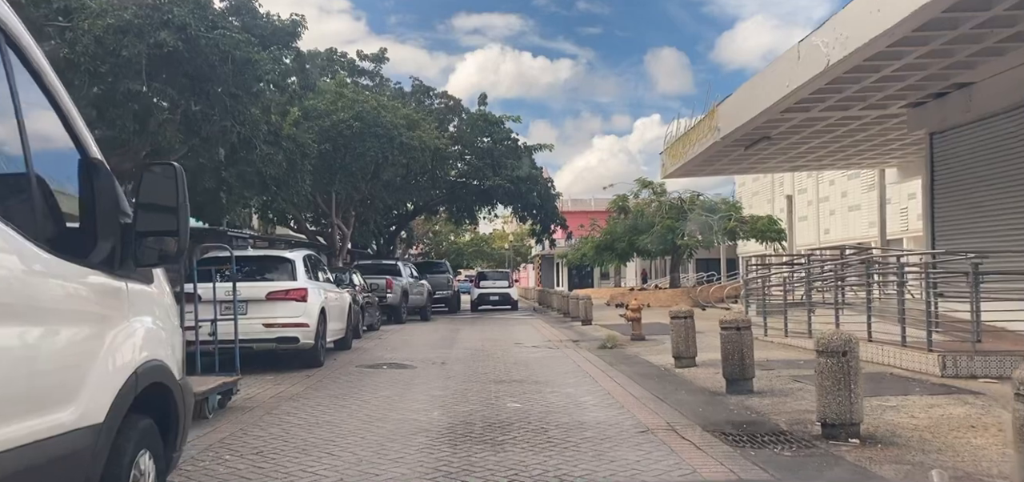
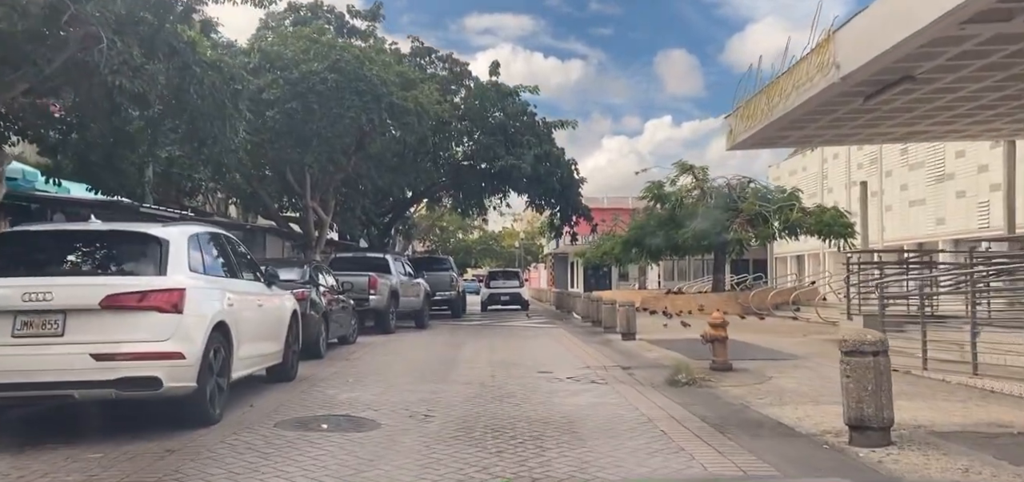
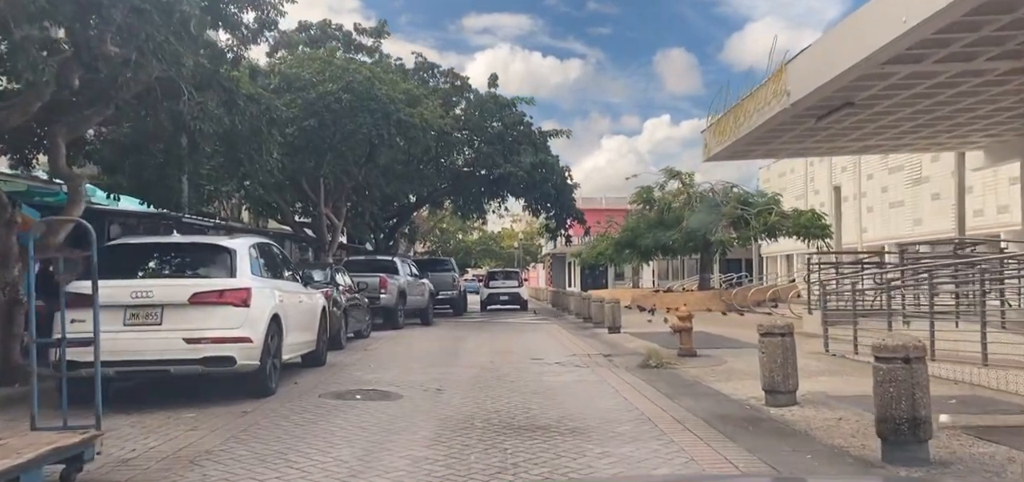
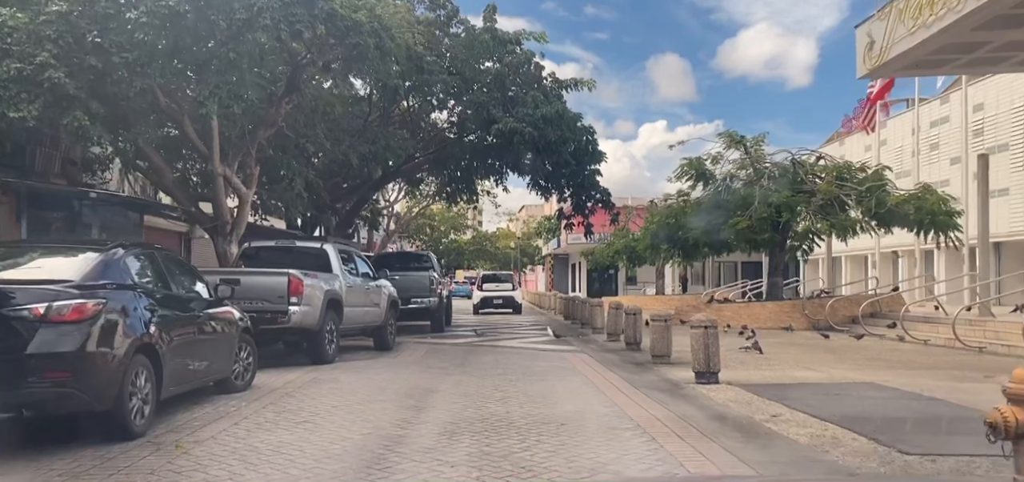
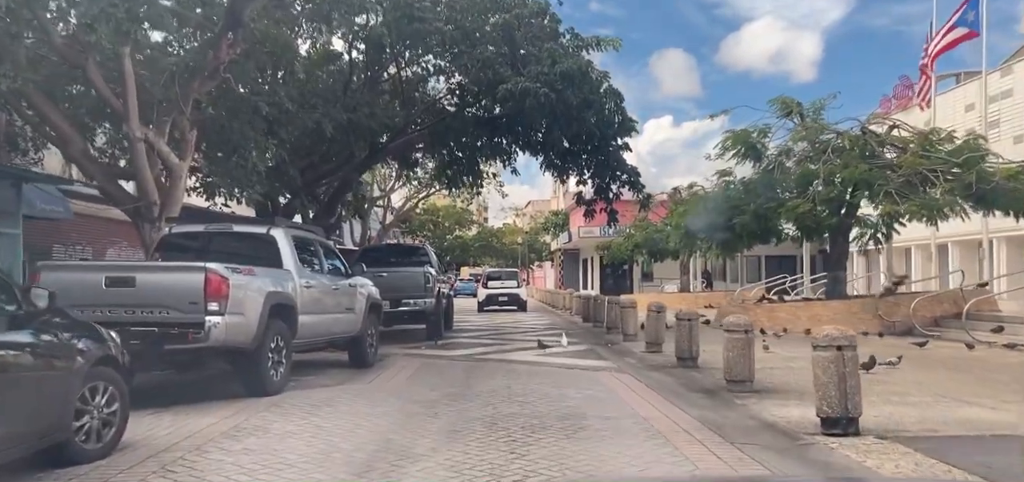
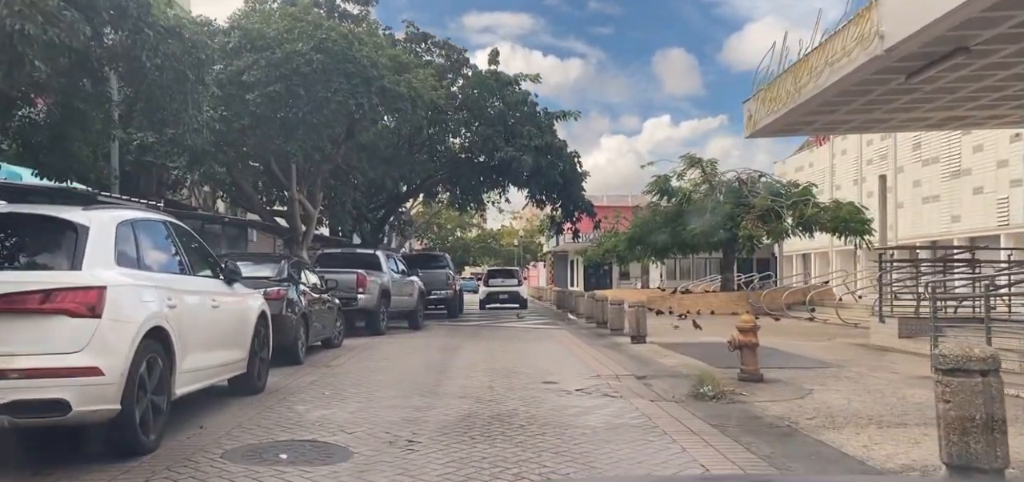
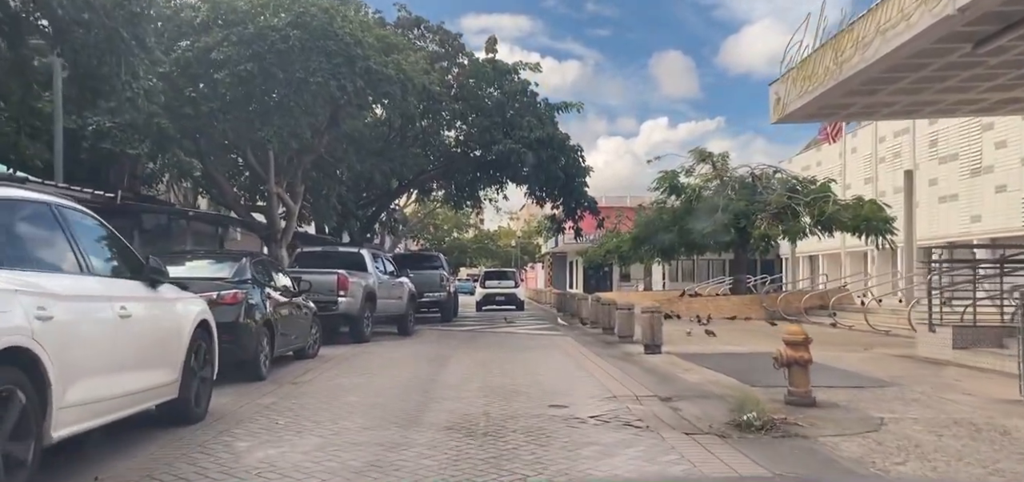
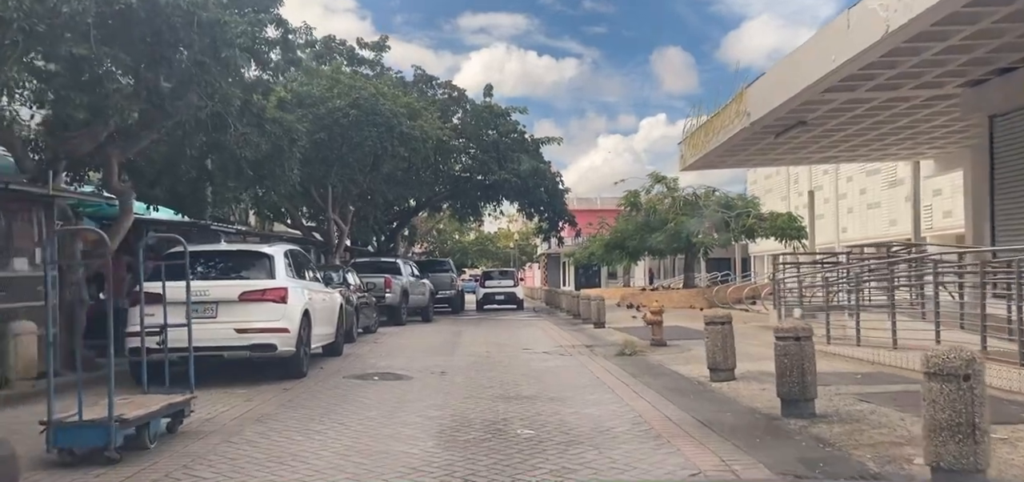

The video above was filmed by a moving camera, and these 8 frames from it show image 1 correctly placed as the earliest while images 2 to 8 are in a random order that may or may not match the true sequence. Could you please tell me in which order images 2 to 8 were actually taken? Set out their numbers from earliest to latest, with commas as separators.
8, 3, 2, 6, 7, 4, 5
